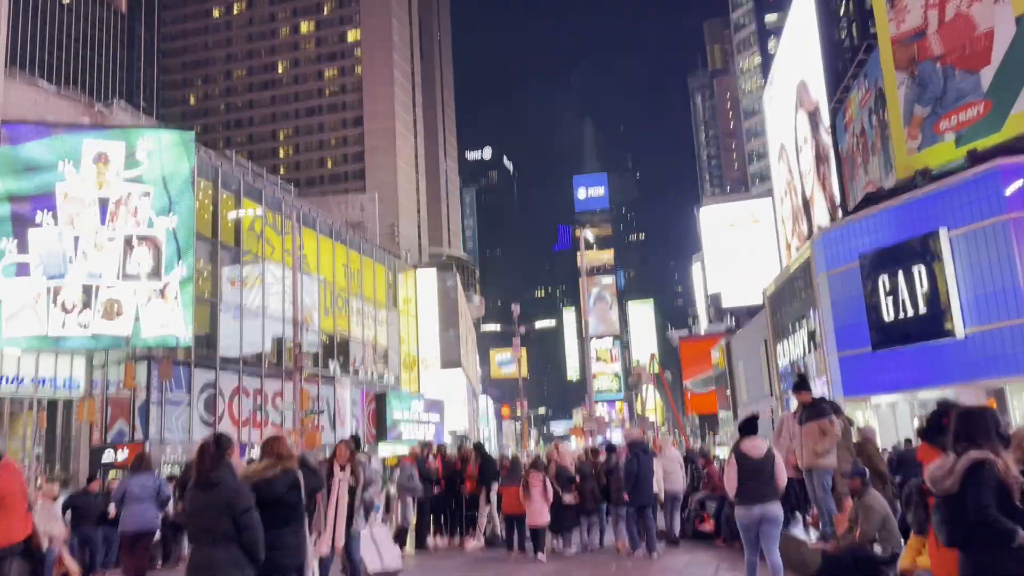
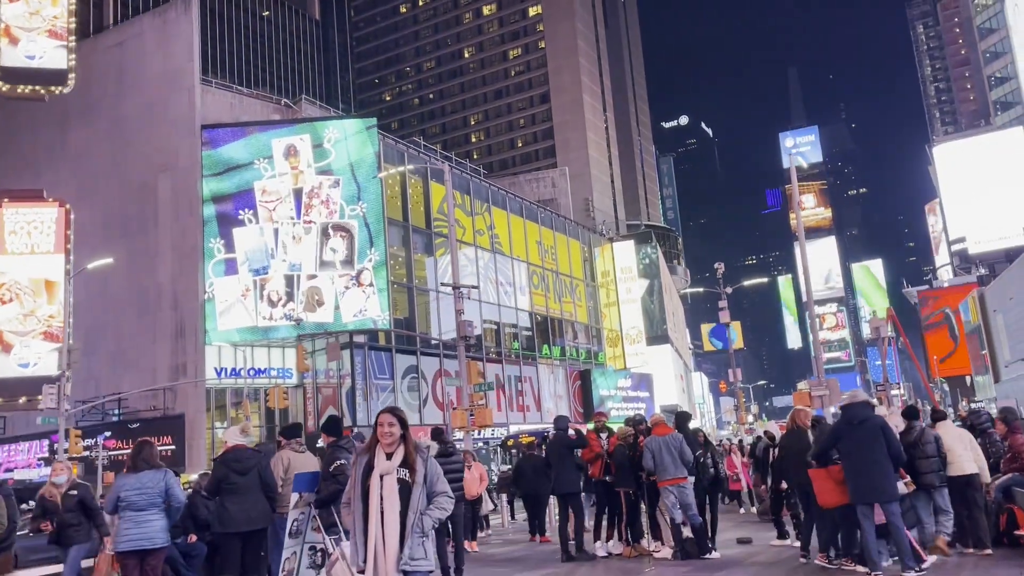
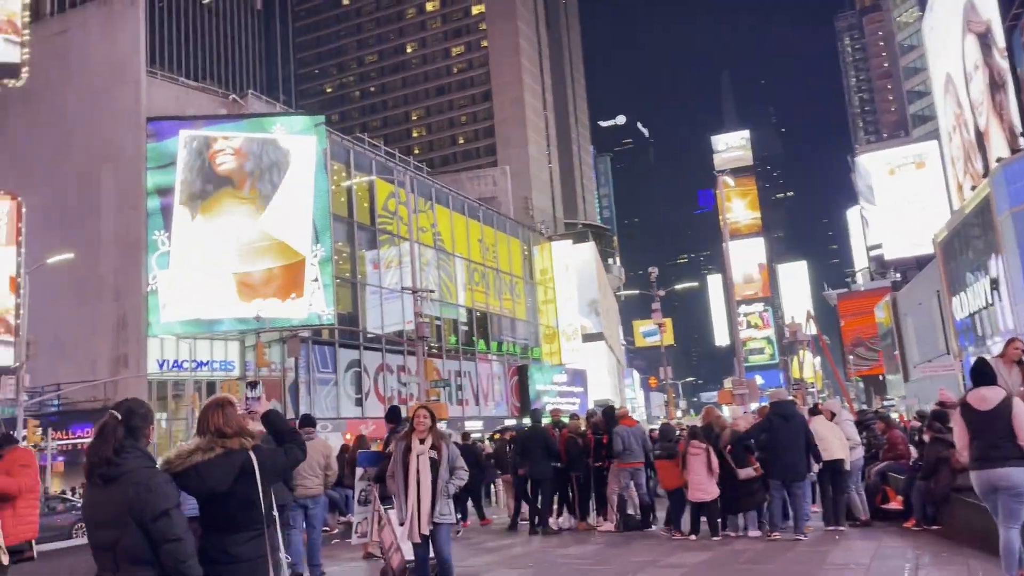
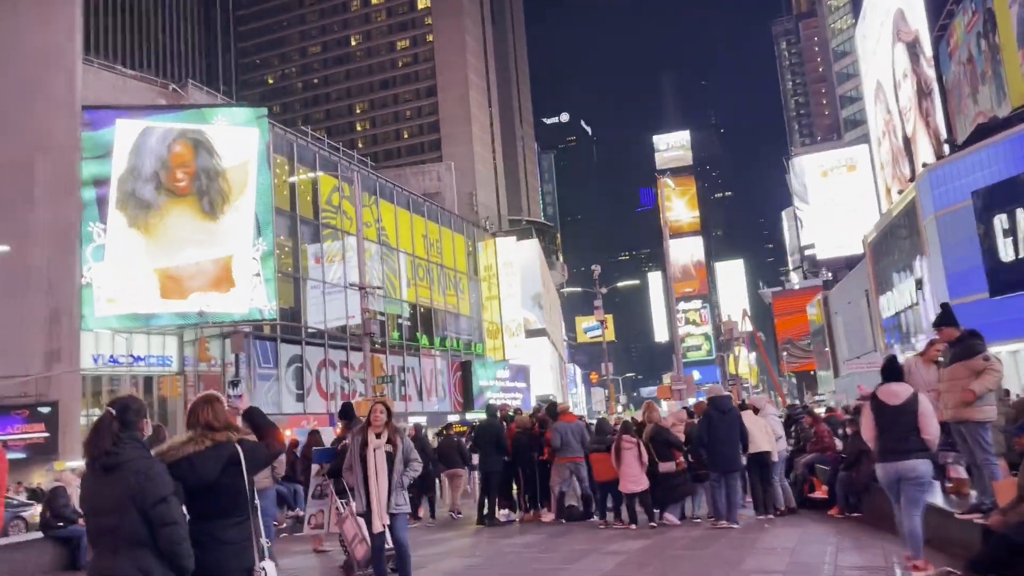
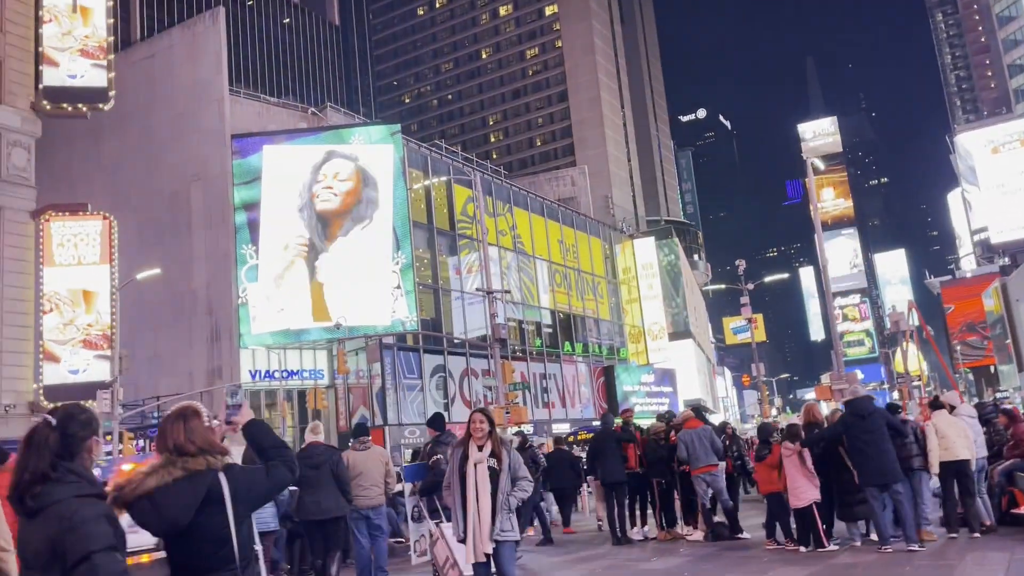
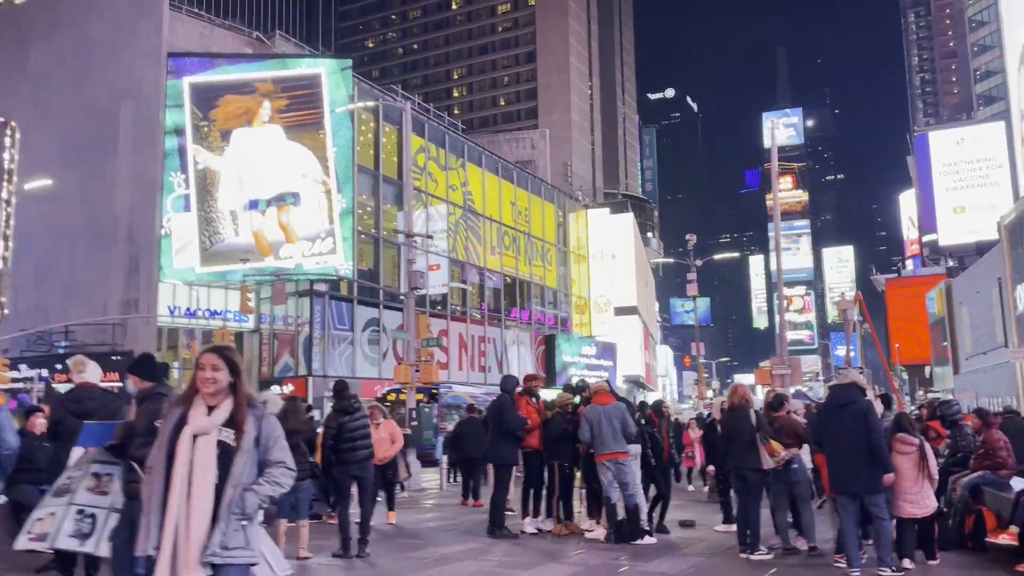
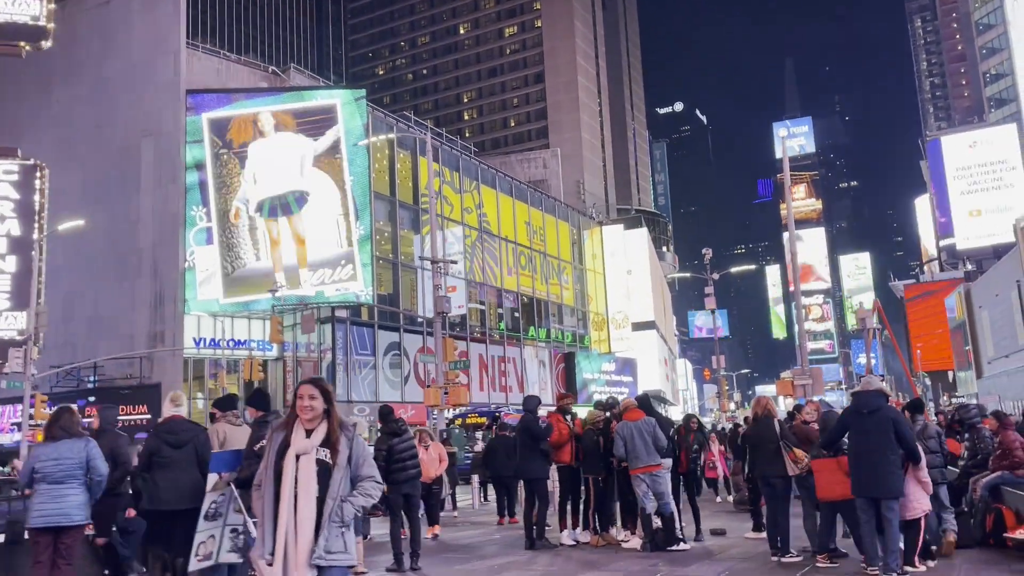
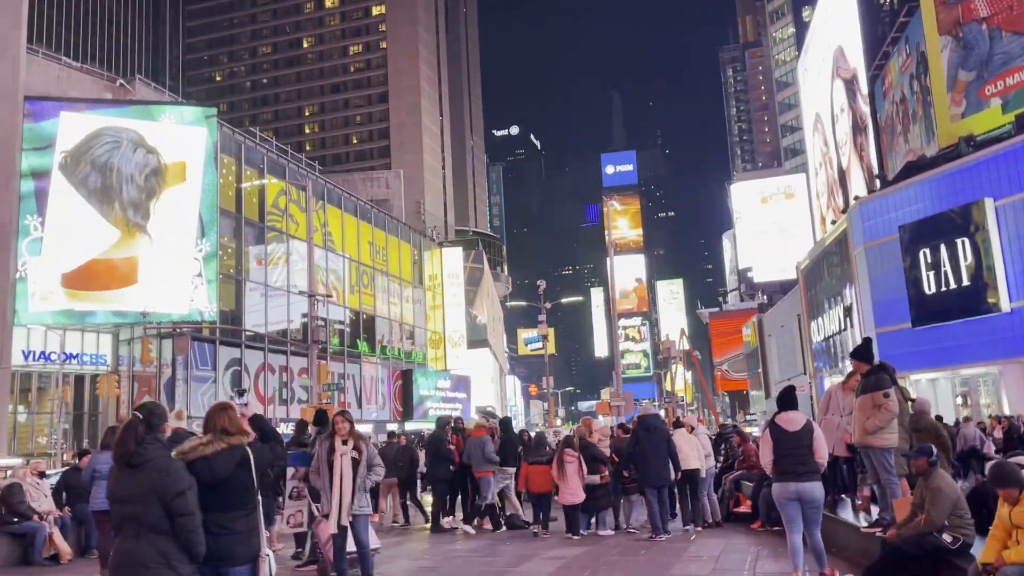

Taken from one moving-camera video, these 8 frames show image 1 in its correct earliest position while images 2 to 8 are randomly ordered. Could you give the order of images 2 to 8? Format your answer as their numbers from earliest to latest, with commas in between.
8, 4, 3, 5, 2, 7, 6
